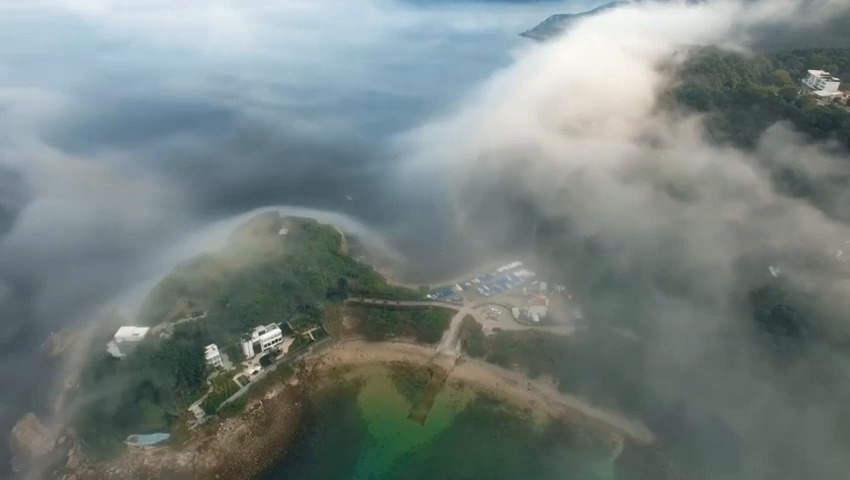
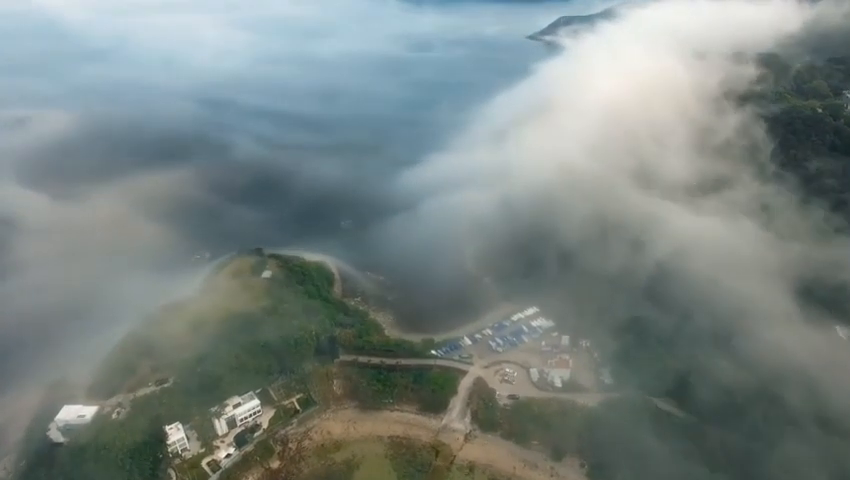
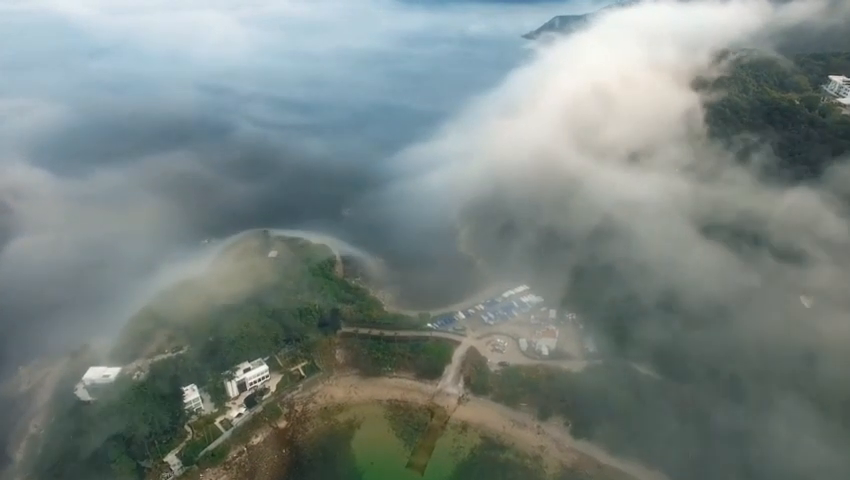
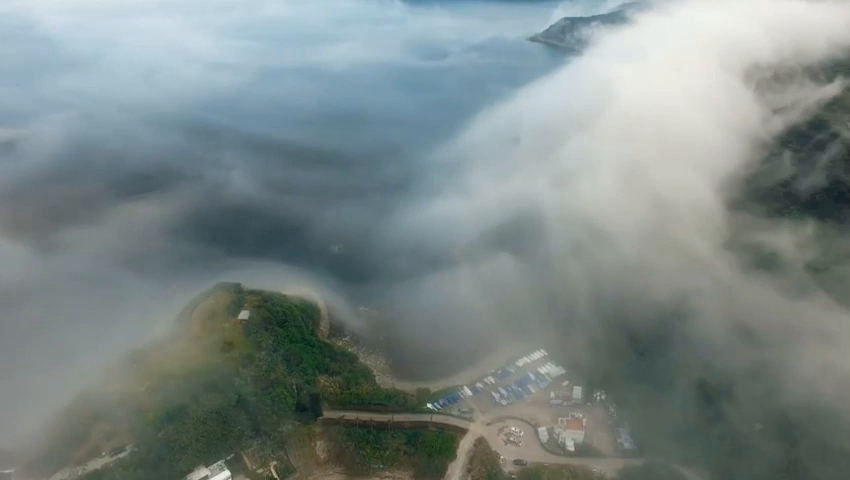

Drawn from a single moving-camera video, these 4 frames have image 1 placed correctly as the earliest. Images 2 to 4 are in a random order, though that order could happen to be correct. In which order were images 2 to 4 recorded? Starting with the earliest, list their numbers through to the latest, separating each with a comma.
3, 2, 4
